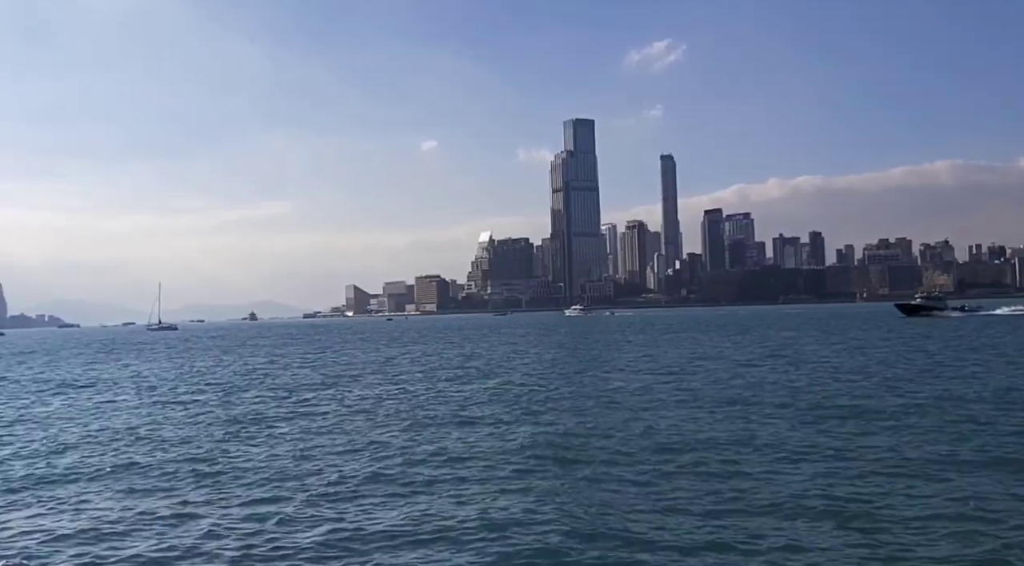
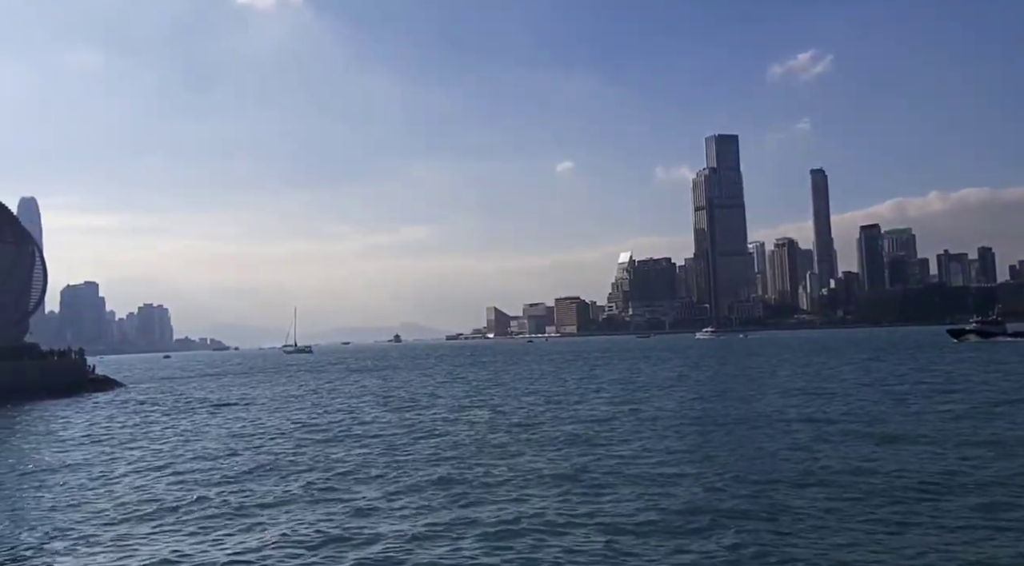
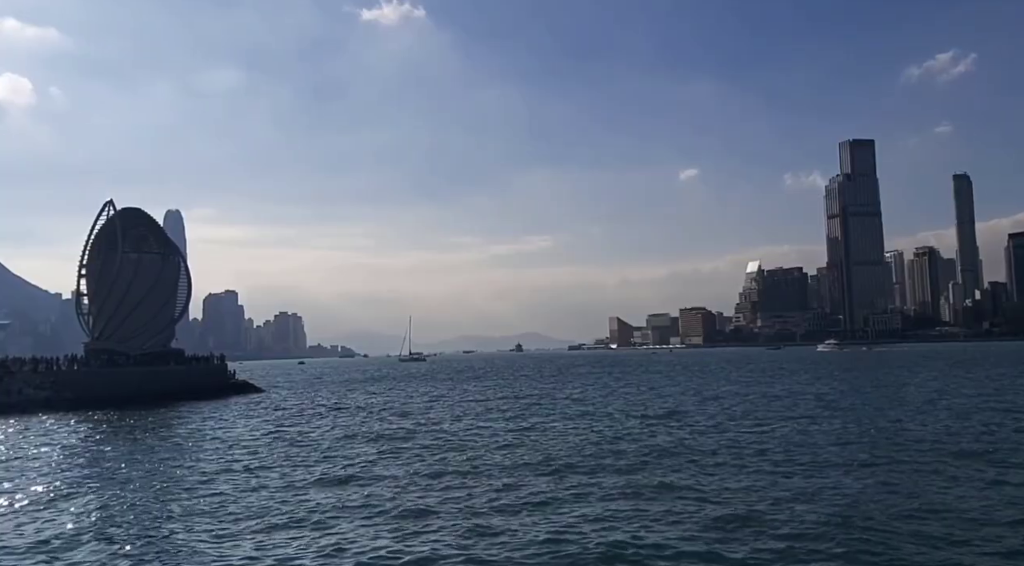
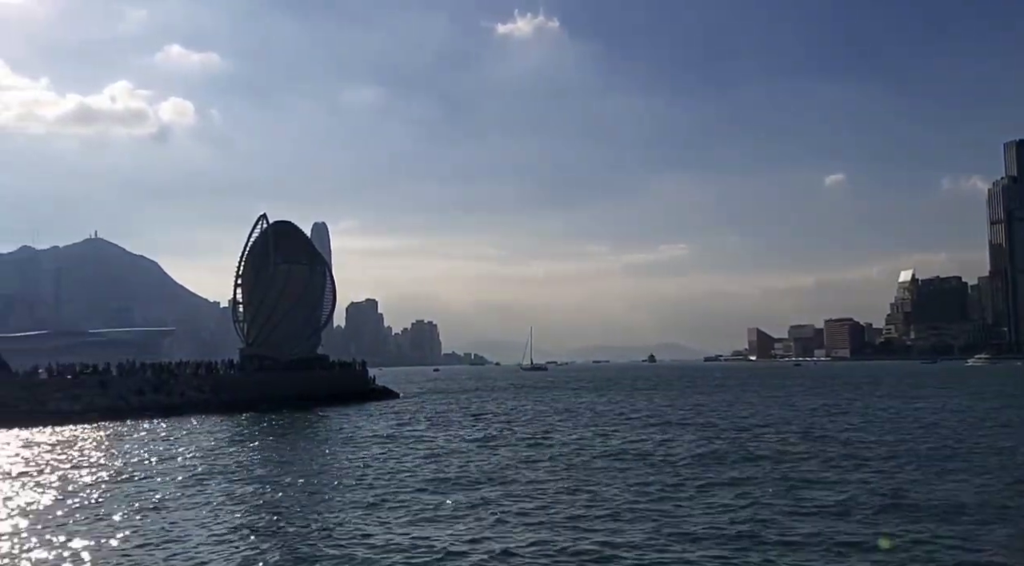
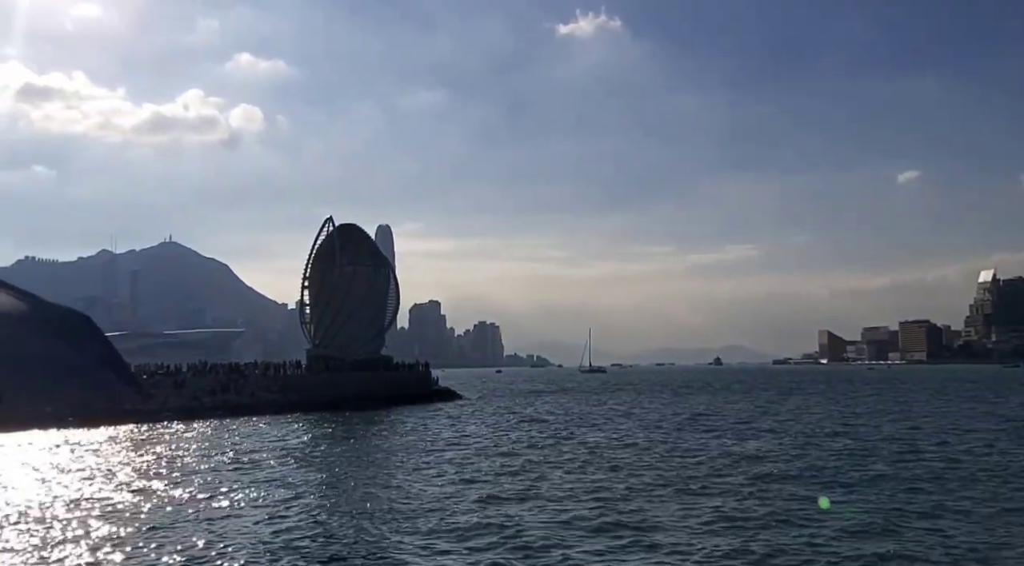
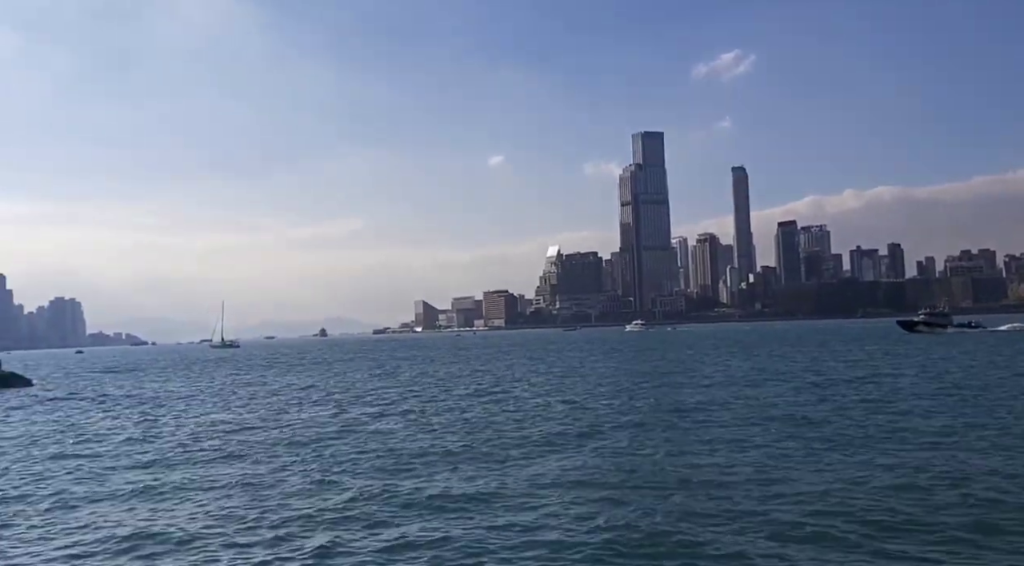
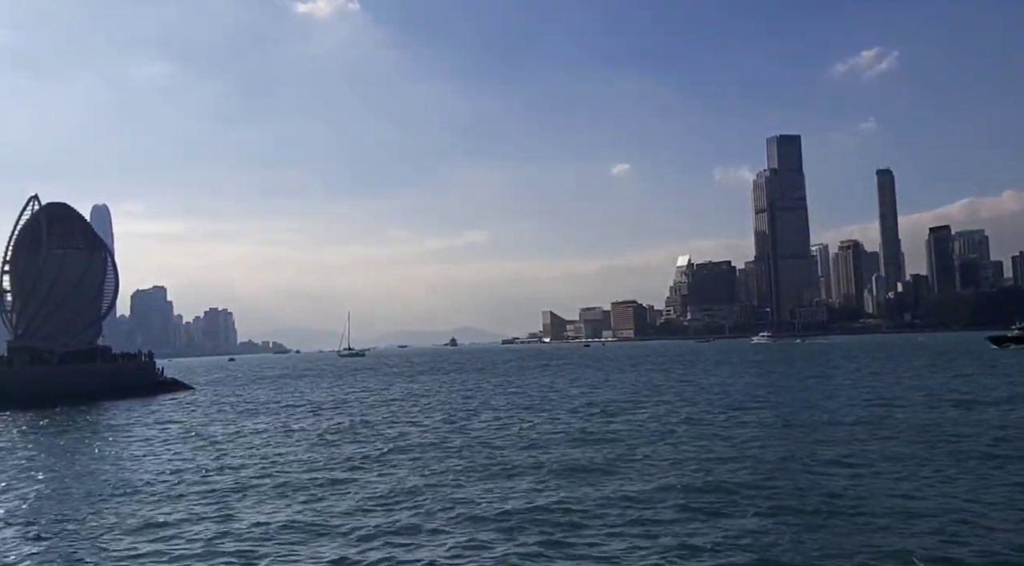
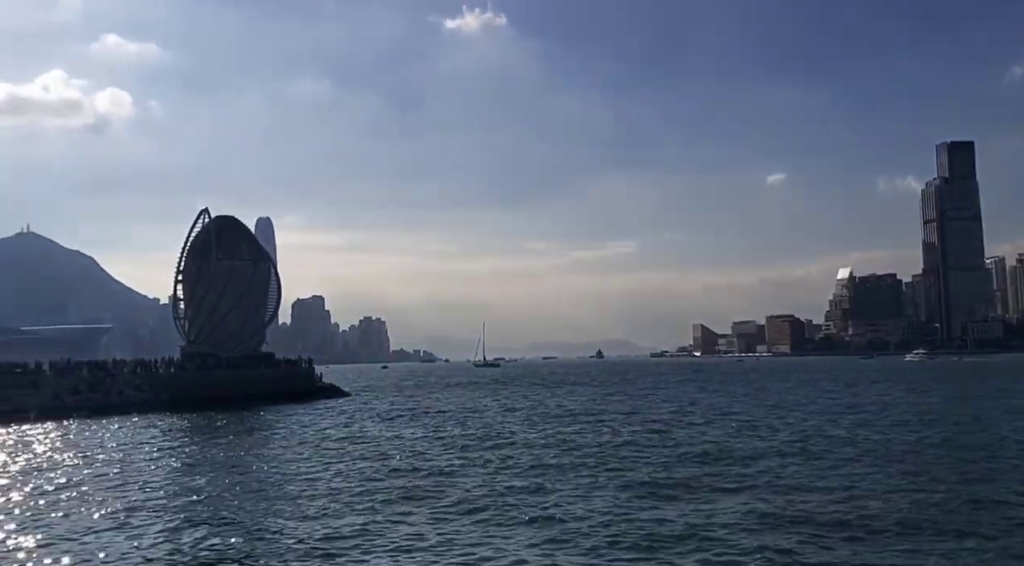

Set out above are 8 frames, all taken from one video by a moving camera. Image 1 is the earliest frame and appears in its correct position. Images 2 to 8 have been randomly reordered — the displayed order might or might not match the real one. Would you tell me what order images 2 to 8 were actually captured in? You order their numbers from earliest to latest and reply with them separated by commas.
6, 2, 7, 3, 8, 4, 5
